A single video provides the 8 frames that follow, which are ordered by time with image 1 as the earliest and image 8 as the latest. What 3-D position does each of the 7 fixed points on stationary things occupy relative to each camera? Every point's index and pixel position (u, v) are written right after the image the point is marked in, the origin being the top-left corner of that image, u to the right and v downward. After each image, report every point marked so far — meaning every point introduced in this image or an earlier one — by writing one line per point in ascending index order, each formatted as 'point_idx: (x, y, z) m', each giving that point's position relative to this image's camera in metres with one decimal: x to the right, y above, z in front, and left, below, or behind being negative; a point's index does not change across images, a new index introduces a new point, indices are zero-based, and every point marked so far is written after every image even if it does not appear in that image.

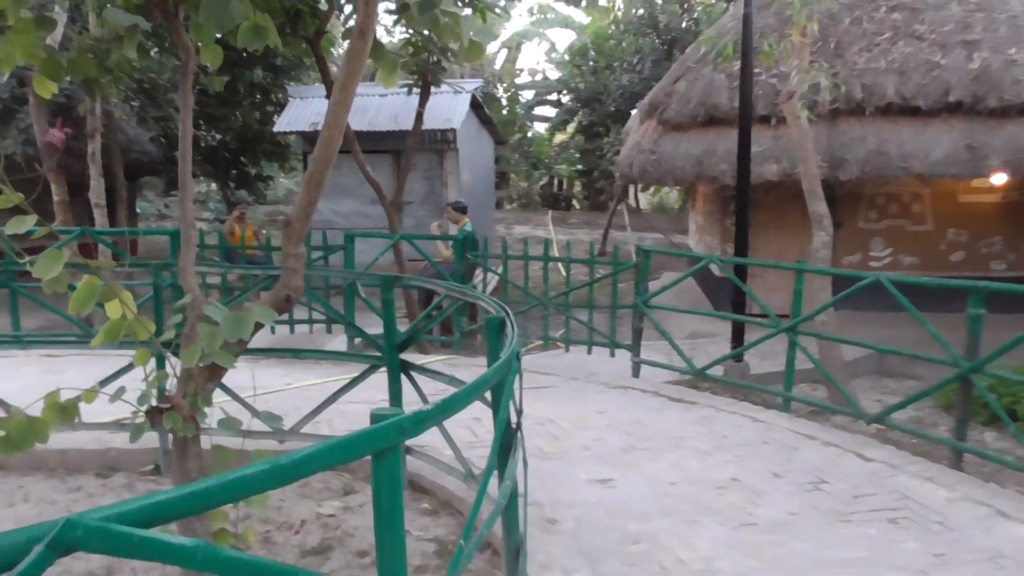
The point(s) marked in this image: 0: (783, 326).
0: (+1.9, -0.3, +5.7) m
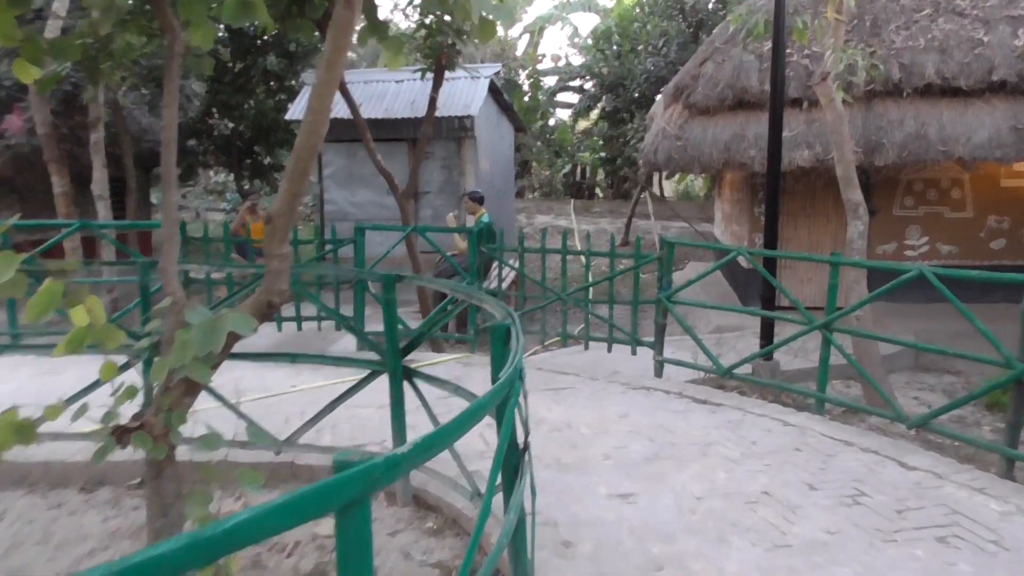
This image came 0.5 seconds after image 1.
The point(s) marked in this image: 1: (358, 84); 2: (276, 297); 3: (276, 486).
0: (+2.0, -0.2, +5.3) m
1: (-2.0, +2.6, +10.6) m
2: (-0.8, 0.0, +2.8) m
3: (-1.2, -1.0, +4.3) m
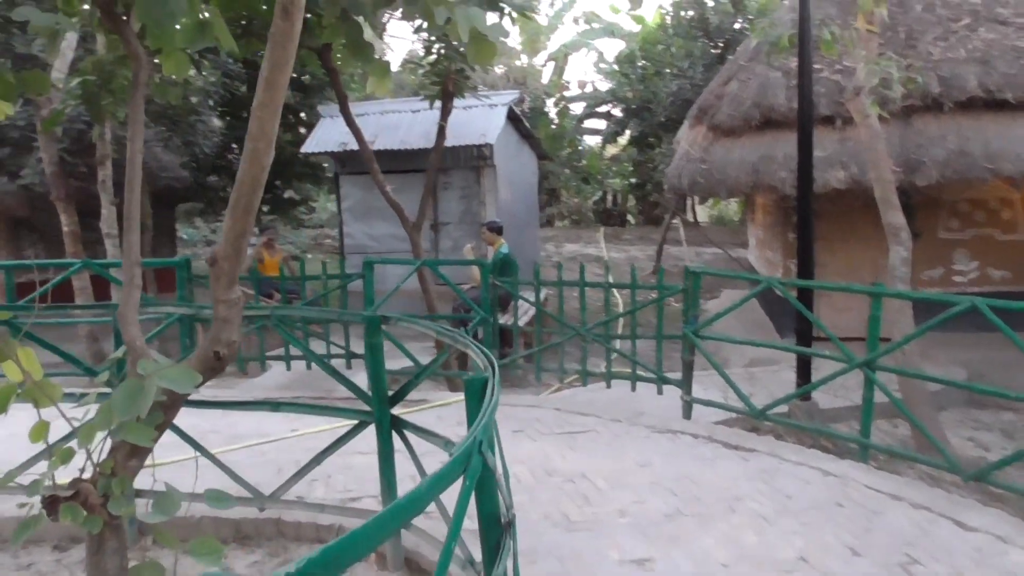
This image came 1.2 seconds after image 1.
0: (+2.0, -0.4, +4.9) m
1: (-1.7, +2.2, +10.4) m
2: (-0.9, -0.2, +2.5) m
3: (-1.2, -1.2, +3.9) m
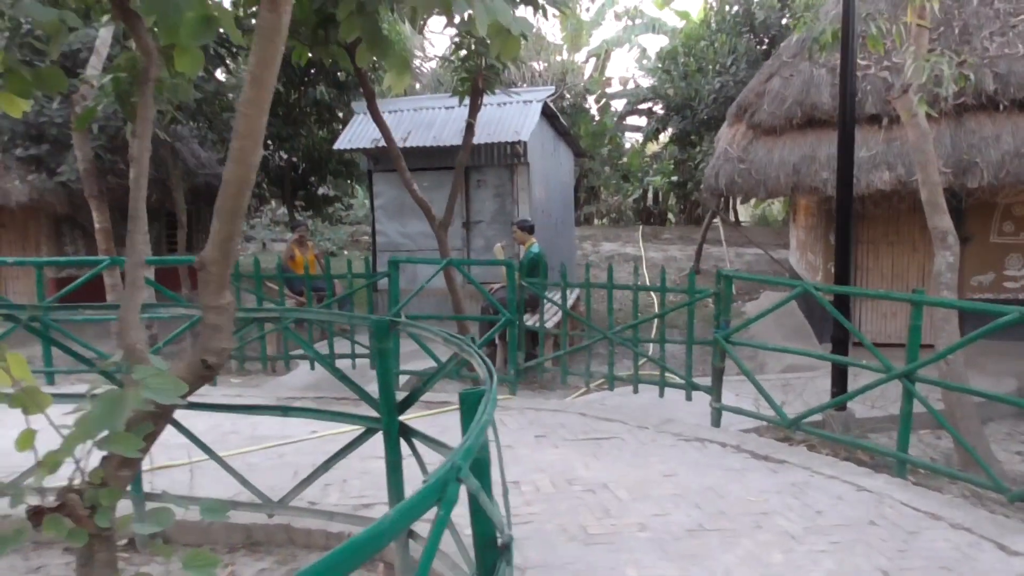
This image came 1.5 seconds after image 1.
0: (+2.1, -0.5, +4.6) m
1: (-1.3, +2.2, +10.3) m
2: (-0.9, -0.2, +2.4) m
3: (-1.1, -1.2, +3.8) m
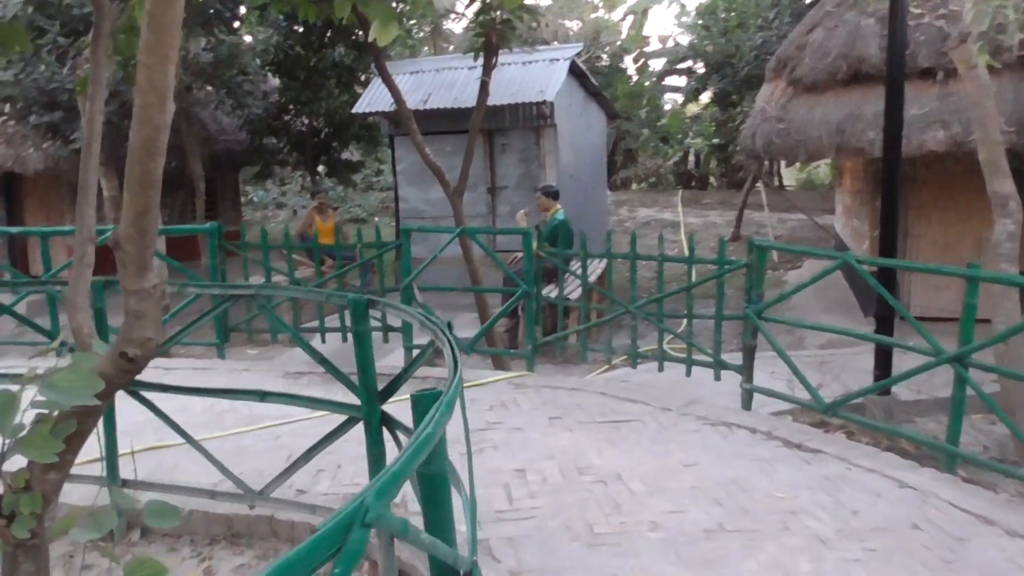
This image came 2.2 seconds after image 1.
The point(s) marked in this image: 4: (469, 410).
0: (+2.2, -0.3, +4.2) m
1: (-1.0, +2.6, +9.9) m
2: (-0.9, -0.1, +2.1) m
3: (-1.1, -1.1, +3.6) m
4: (-0.3, -0.8, +5.1) m
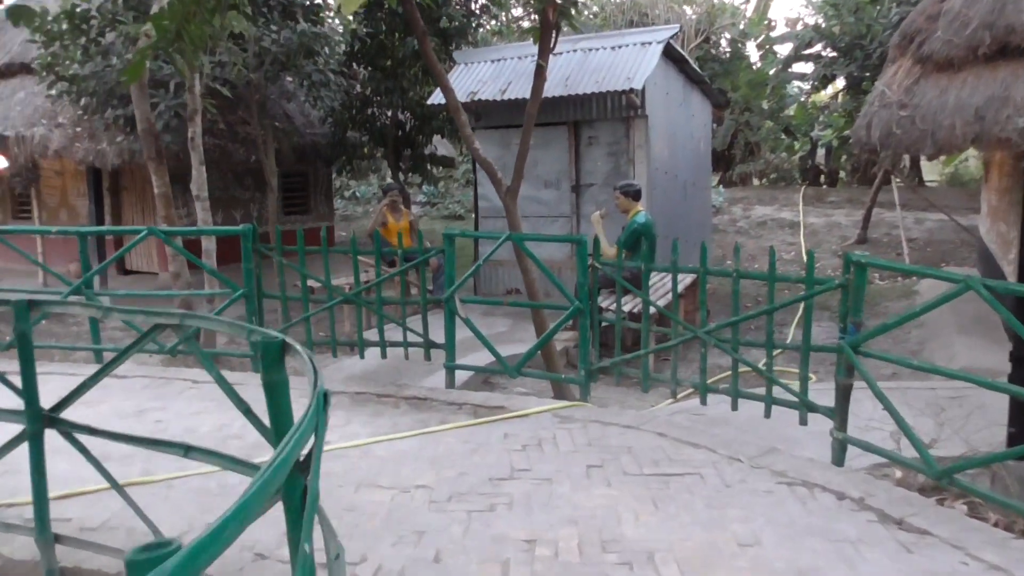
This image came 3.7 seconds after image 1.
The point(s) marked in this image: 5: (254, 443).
0: (+2.2, -0.5, +3.0) m
1: (0.0, +2.5, +9.1) m
2: (-1.2, -0.2, +1.4) m
3: (-1.2, -1.2, +3.0) m
4: (-0.1, -0.9, +4.4) m
5: (-1.4, -0.8, +4.5) m
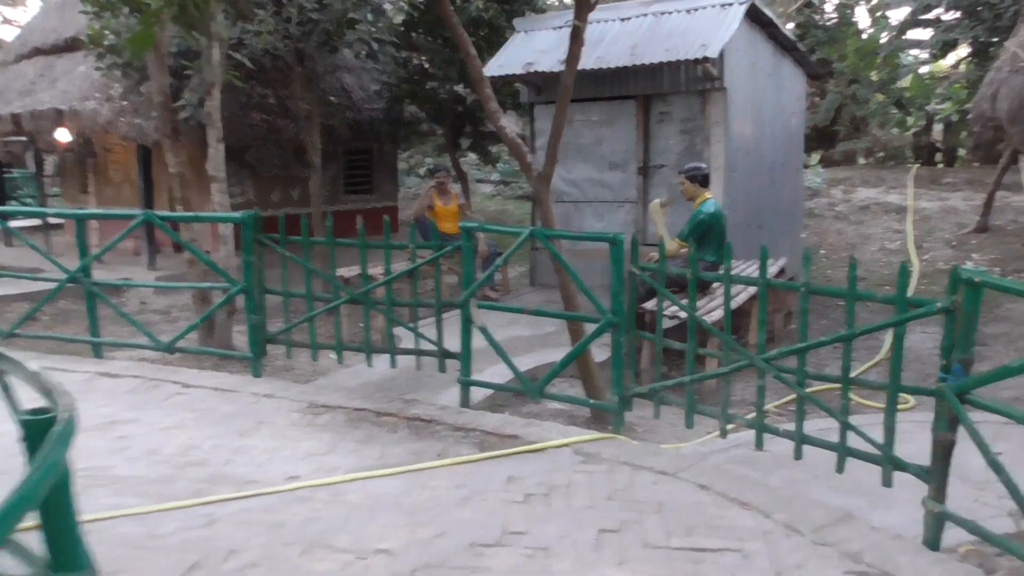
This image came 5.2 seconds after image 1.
0: (+2.0, -0.6, +2.0) m
1: (+0.6, +2.6, +8.2) m
2: (-1.5, -0.4, +0.8) m
3: (-1.3, -1.3, +2.3) m
4: (-0.1, -0.9, +3.6) m
5: (-1.4, -0.9, +3.8) m
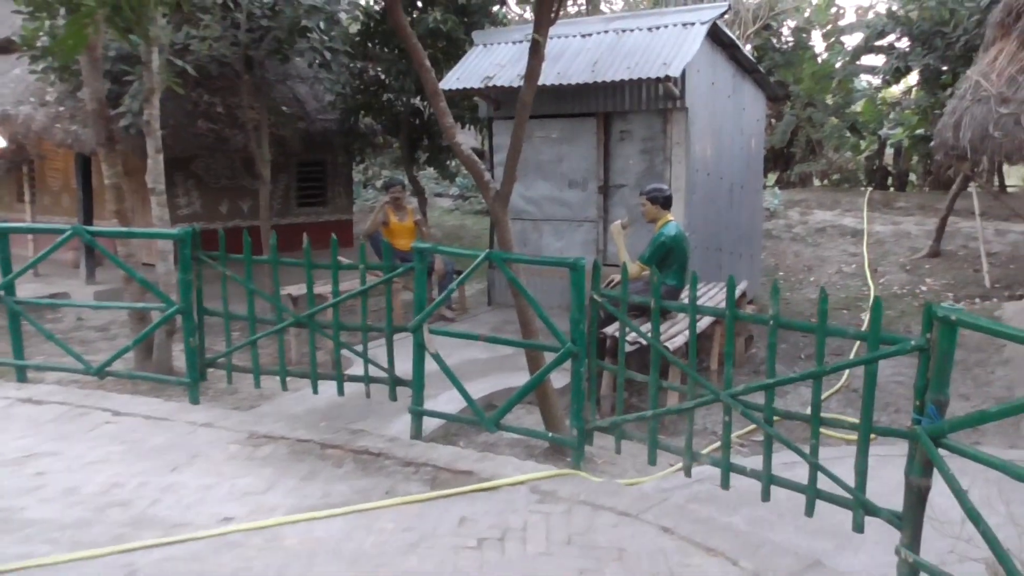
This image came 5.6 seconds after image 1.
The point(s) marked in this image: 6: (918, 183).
0: (+1.9, -0.8, +1.8) m
1: (+0.3, +2.4, +8.0) m
2: (-1.6, -0.4, +0.4) m
3: (-1.5, -1.4, +2.0) m
4: (-0.3, -1.0, +3.3) m
5: (-1.6, -1.0, +3.5) m
6: (+8.2, +2.1, +16.8) m
